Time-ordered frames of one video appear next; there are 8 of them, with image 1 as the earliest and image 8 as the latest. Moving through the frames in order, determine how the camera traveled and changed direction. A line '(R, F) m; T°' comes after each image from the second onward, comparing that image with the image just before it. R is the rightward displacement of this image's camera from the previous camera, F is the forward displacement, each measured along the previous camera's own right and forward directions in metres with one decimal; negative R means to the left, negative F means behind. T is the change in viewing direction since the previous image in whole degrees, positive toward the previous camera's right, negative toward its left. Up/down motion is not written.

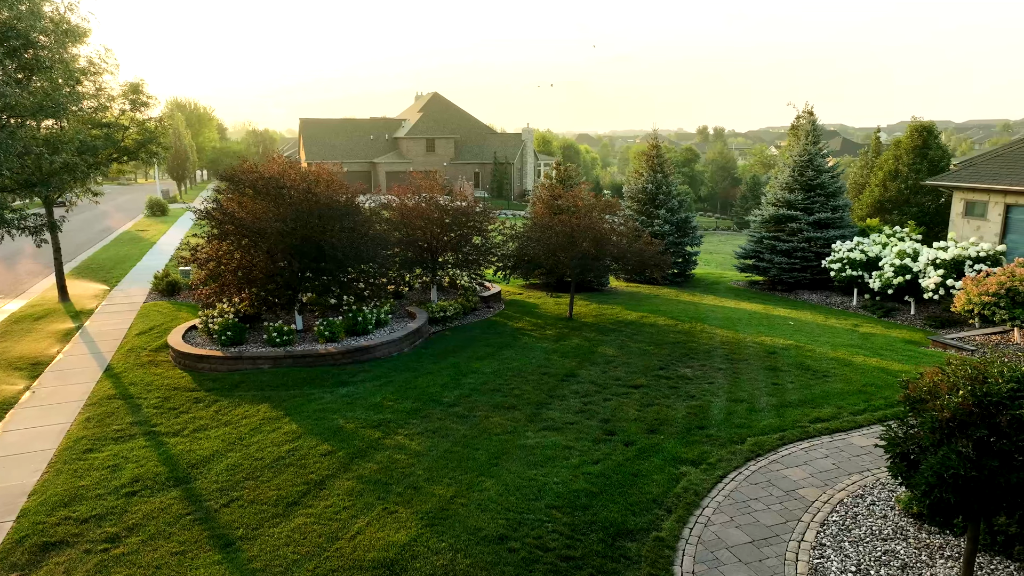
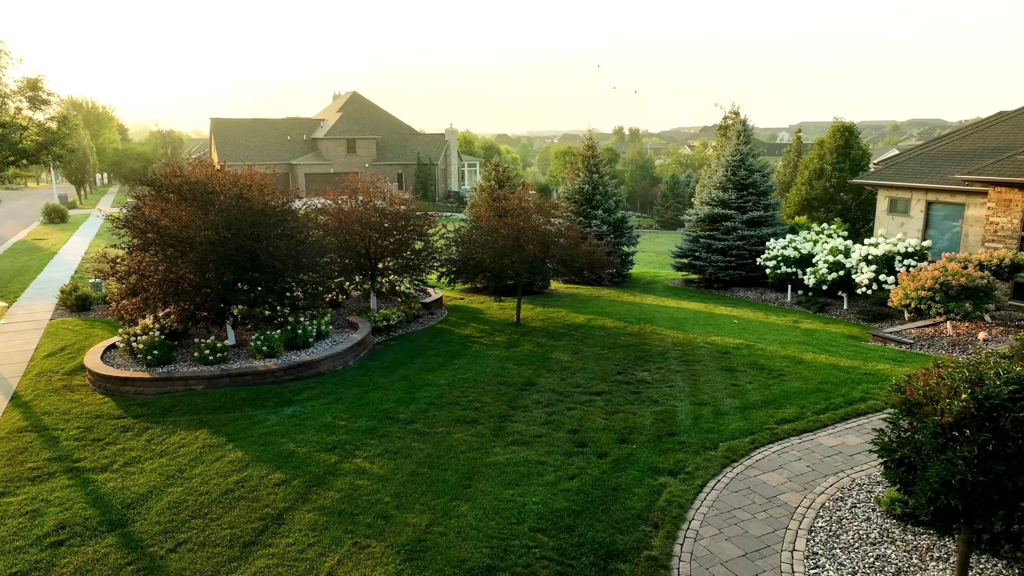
(-0.5, +0.4) m; +6°
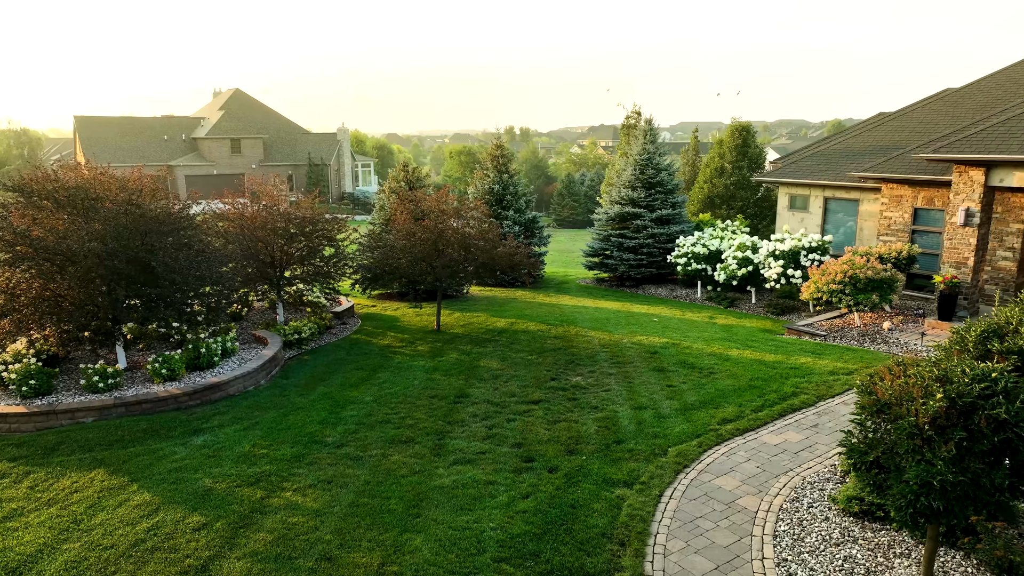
(-0.5, +0.5) m; +9°
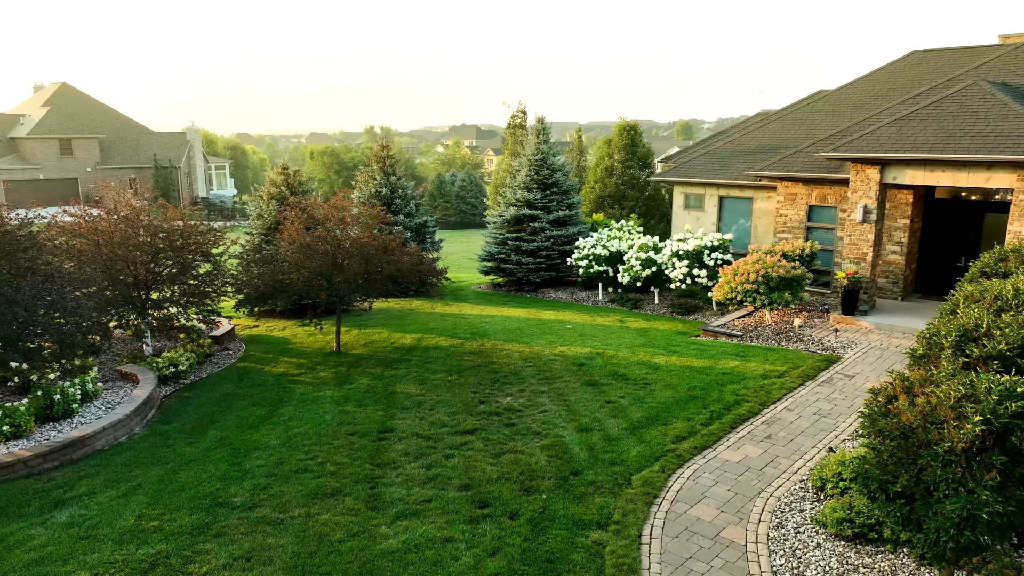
(-0.7, +1.0) m; +11°
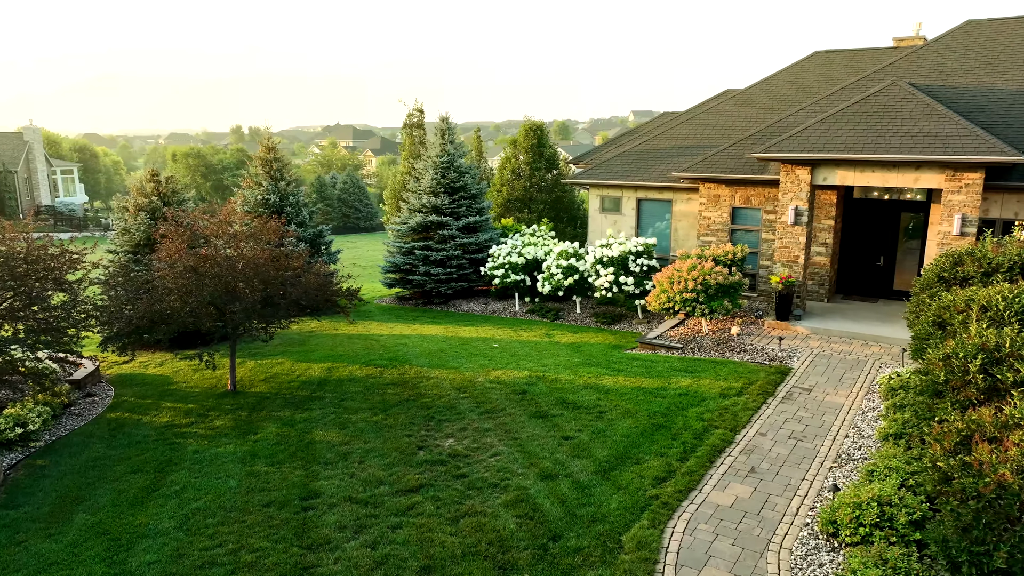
(-0.6, +1.3) m; +10°
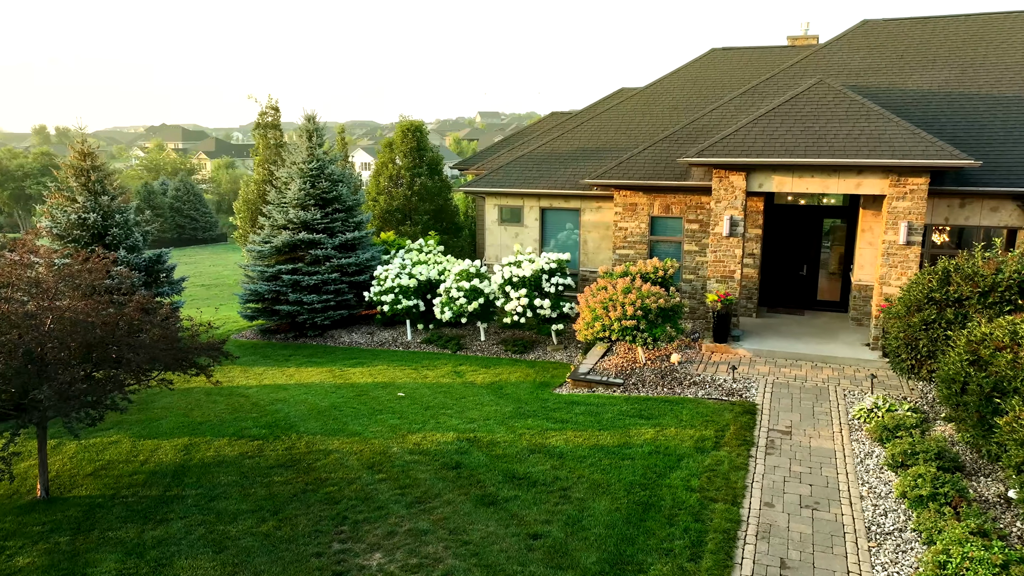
(-0.7, +2.1) m; +12°
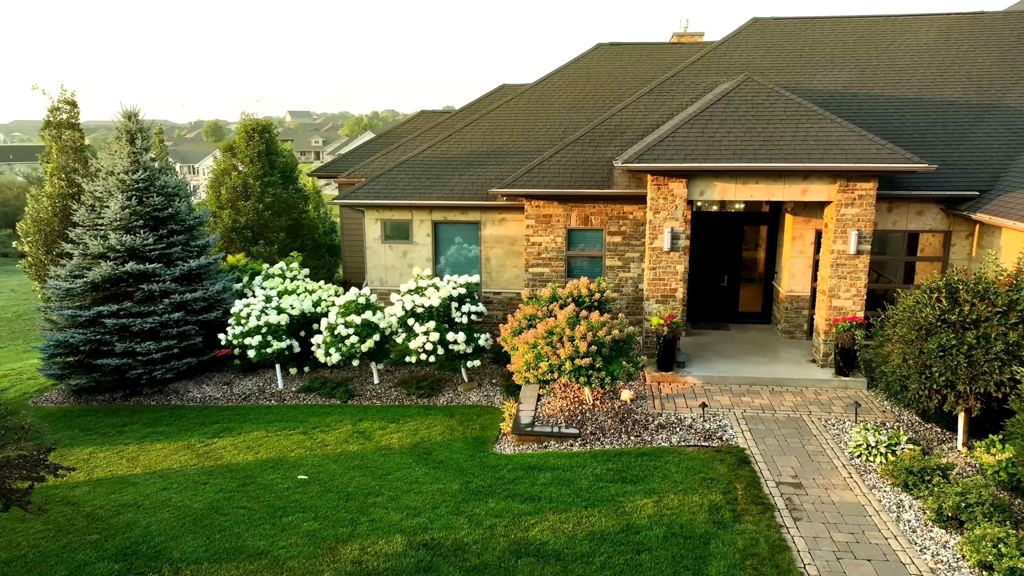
(-1.2, +2.0) m; +14°
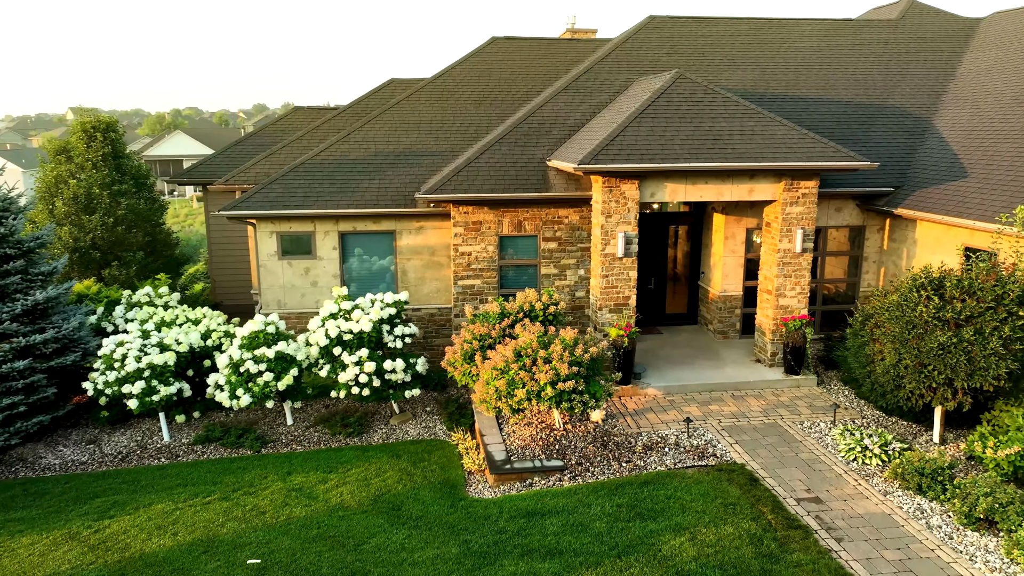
(-1.4, +1.2) m; +14°
